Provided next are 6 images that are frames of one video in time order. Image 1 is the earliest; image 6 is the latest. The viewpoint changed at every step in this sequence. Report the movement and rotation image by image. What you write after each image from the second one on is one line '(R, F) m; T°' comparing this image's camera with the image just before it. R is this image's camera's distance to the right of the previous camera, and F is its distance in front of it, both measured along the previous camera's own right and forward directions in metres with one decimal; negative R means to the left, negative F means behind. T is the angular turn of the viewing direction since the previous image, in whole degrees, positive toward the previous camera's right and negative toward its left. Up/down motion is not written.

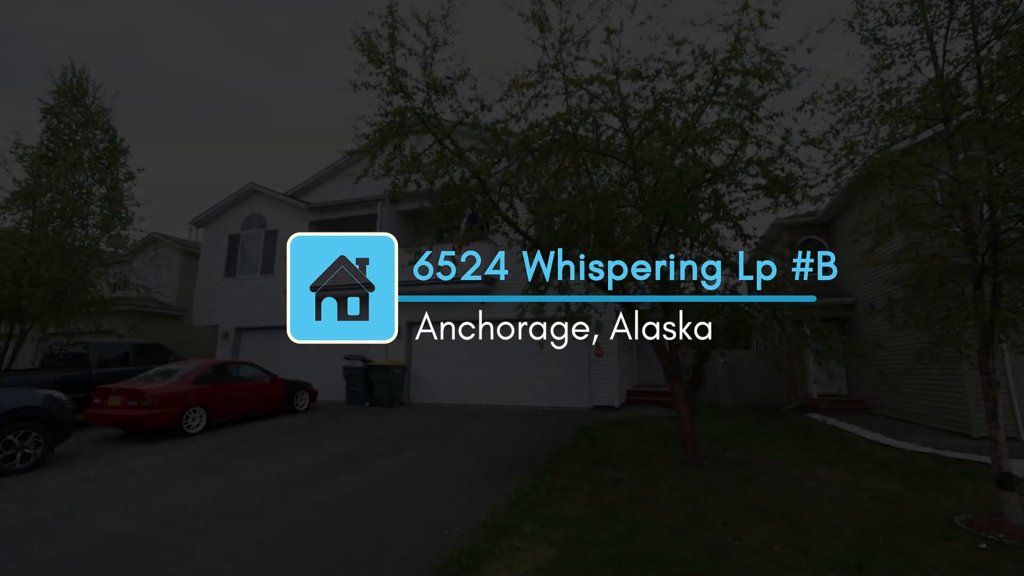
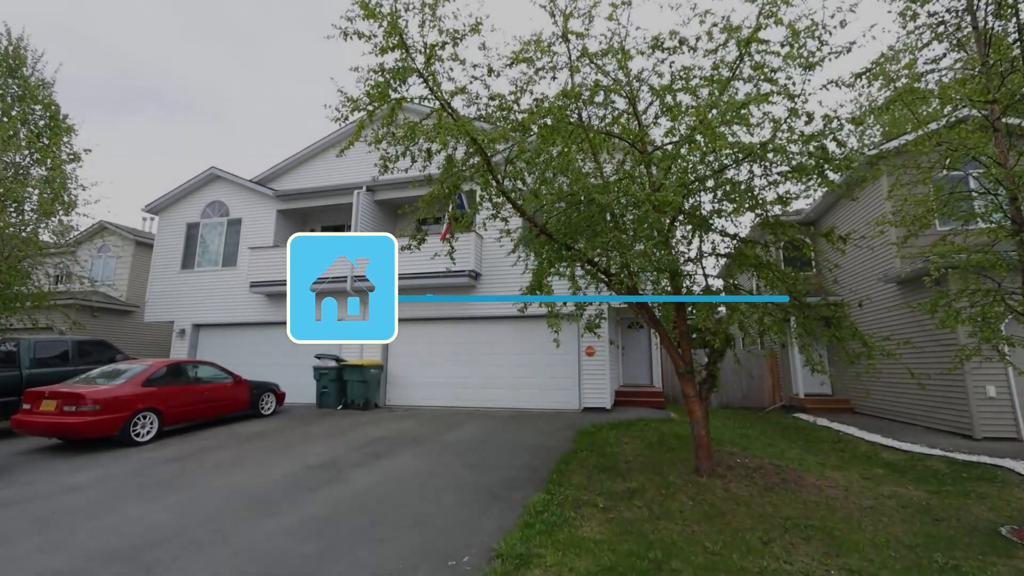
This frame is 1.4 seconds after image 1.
(-0.4, +0.7) m; +4°
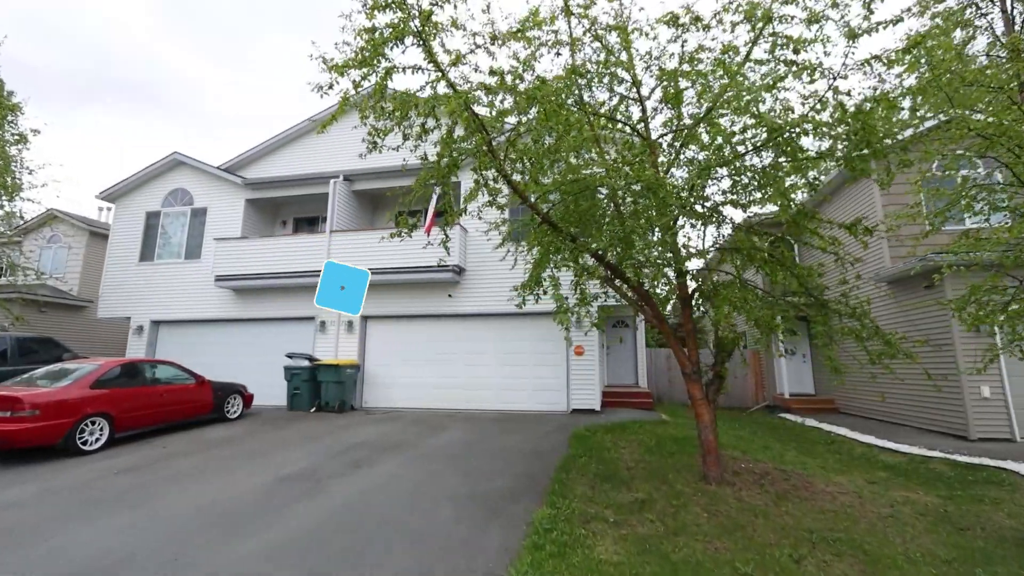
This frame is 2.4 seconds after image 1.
(-0.3, +0.5) m; +3°
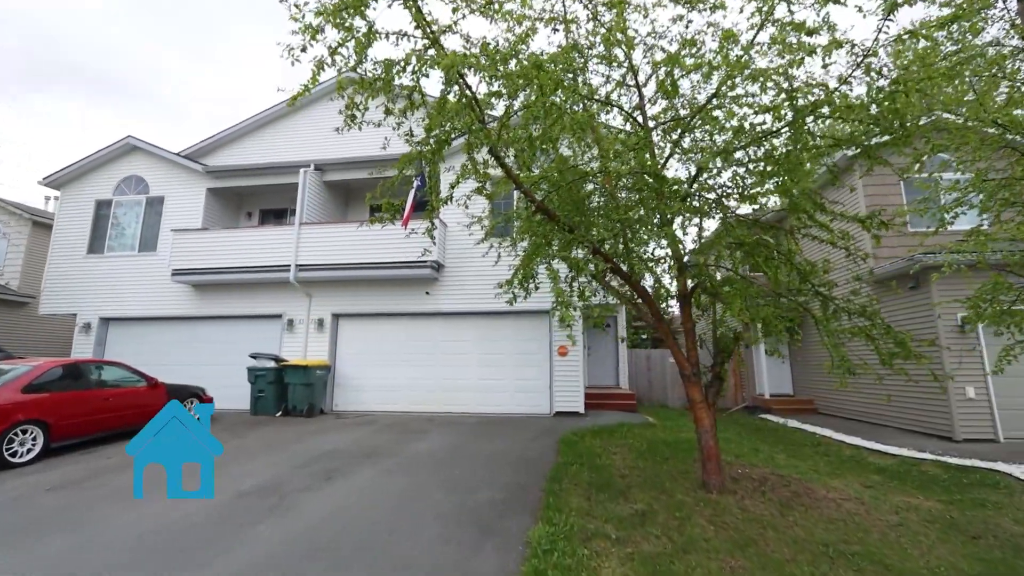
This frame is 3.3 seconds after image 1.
(-0.2, +0.4) m; +3°
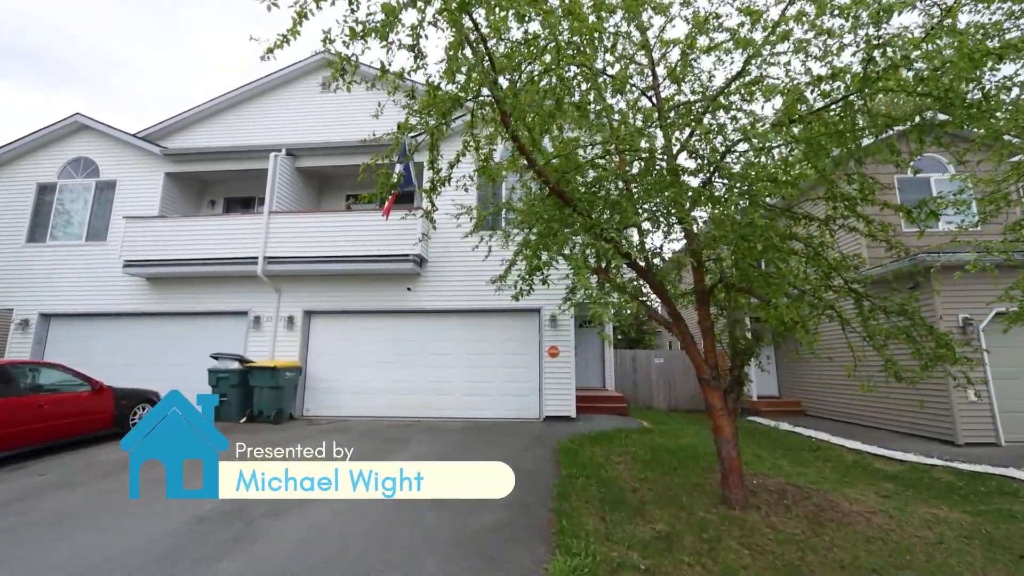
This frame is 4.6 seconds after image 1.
(-0.3, +0.6) m; +3°
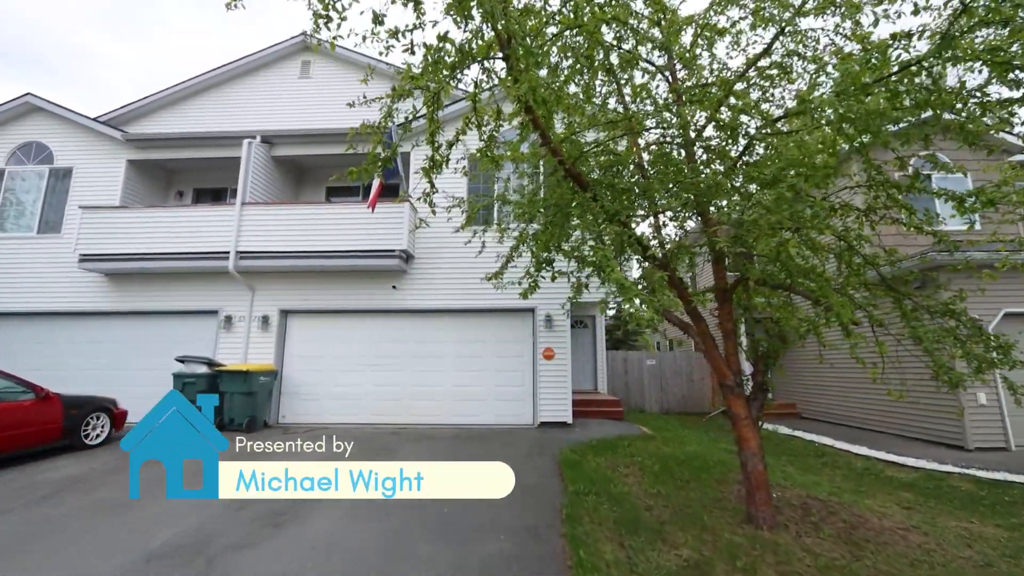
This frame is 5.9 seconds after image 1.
(-0.2, +0.5) m; +2°
